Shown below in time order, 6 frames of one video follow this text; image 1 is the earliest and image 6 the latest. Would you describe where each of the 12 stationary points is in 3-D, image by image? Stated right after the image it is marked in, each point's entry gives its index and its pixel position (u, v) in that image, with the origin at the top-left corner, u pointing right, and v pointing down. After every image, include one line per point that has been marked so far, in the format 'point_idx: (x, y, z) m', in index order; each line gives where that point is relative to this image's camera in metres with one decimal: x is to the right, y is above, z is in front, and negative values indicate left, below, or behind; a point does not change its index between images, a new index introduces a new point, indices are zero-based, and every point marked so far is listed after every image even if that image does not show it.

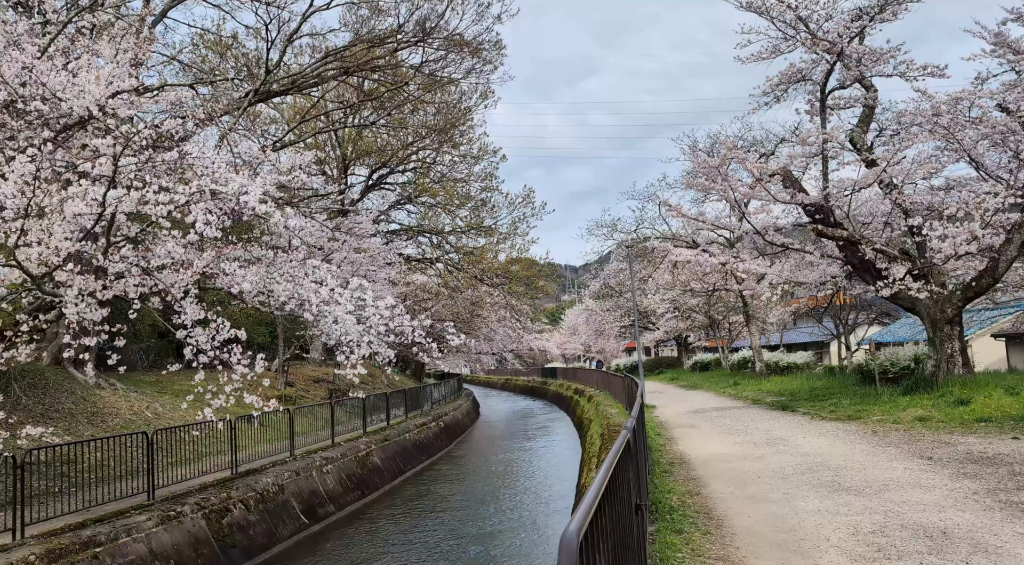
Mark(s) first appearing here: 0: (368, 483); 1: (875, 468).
0: (-2.7, -3.8, +14.4) m
1: (+3.8, -1.9, +8.0) m
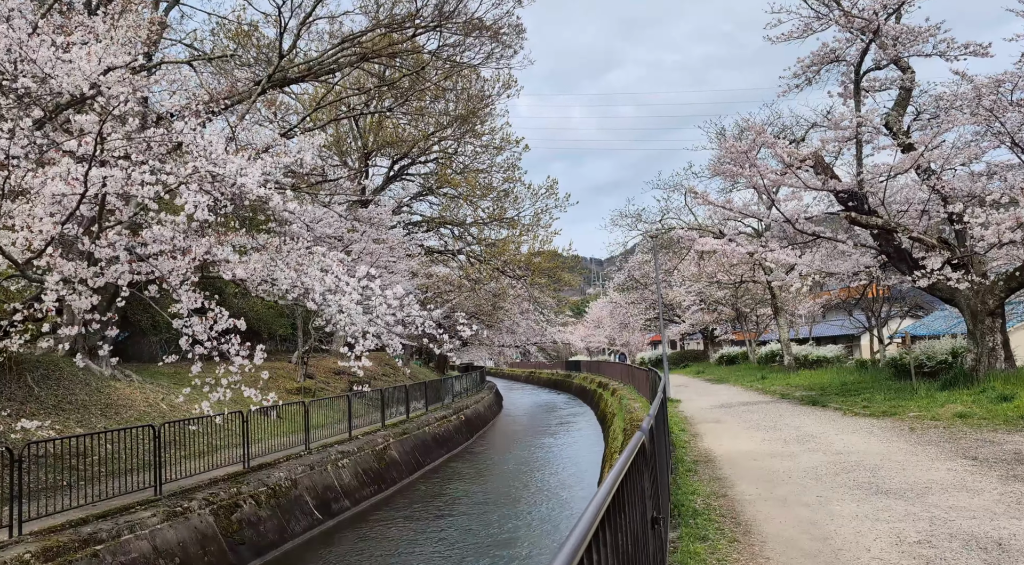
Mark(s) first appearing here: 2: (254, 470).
0: (-2.3, -3.6, +14.1) m
1: (+3.9, -1.8, +7.5) m
2: (-3.7, -2.7, +10.9) m
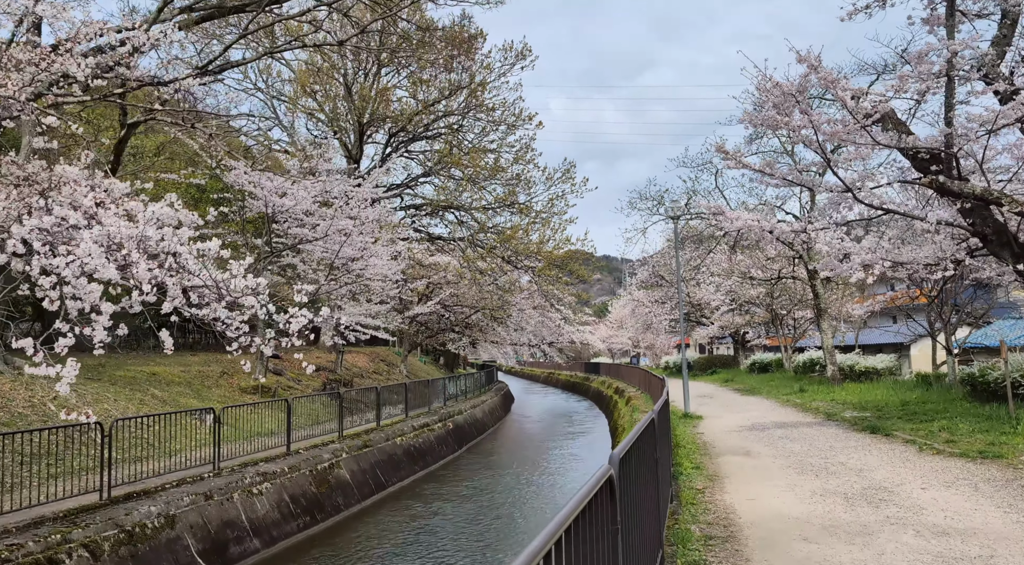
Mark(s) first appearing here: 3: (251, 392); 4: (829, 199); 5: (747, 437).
0: (-2.7, -3.3, +11.3) m
1: (+3.3, -1.7, +4.4) m
2: (-4.2, -2.3, +8.2) m
3: (-5.4, -2.3, +15.9) m
4: (+4.8, +1.3, +11.7) m
5: (+3.5, -2.3, +11.6) m
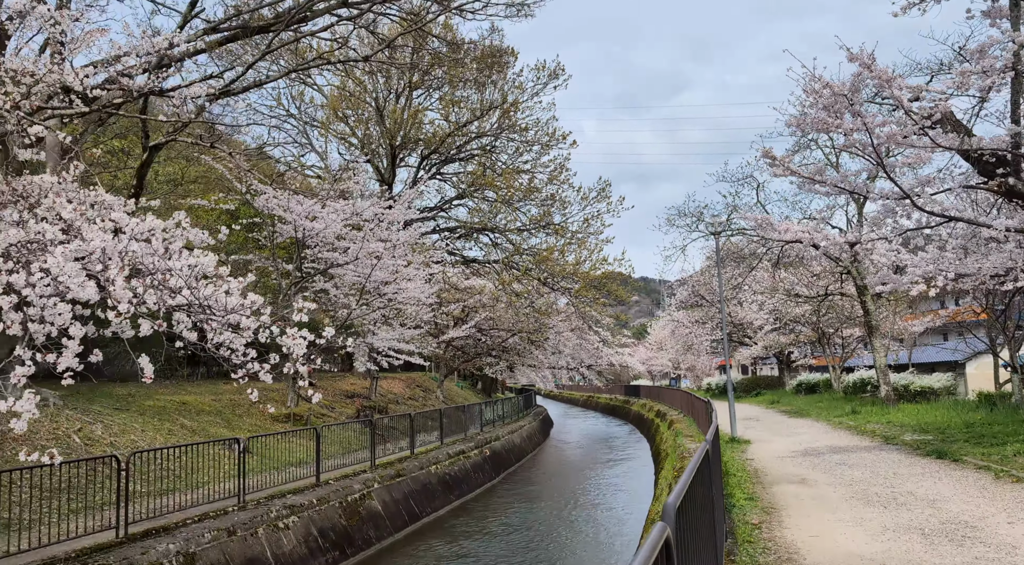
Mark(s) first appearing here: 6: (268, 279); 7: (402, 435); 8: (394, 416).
0: (-2.2, -3.6, +10.8) m
1: (+3.5, -1.7, +3.7) m
2: (-3.8, -2.6, +7.8) m
3: (-4.6, -2.8, +15.6) m
4: (+5.2, +1.1, +11.0) m
5: (+4.1, -2.5, +10.9) m
6: (-5.4, +0.1, +16.9) m
7: (-2.1, -2.9, +14.6) m
8: (-2.2, -2.5, +14.2) m
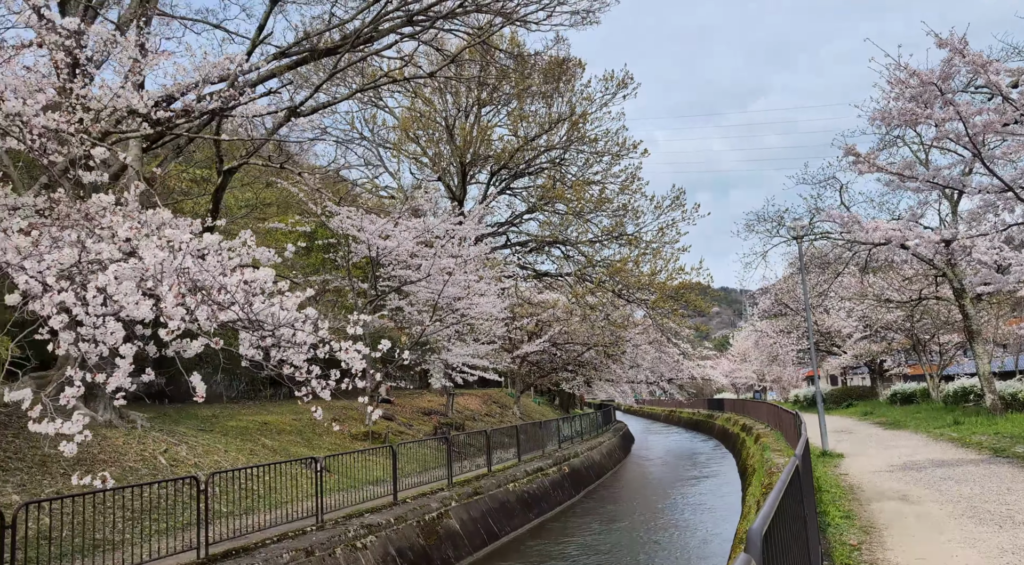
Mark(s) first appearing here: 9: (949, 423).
0: (-1.1, -3.8, +10.7) m
1: (+3.8, -1.6, +3.1) m
2: (-3.0, -2.8, +7.8) m
3: (-3.1, -3.2, +15.7) m
4: (+6.2, +1.0, +10.2) m
5: (+5.1, -2.6, +10.1) m
6: (-3.7, -0.4, +17.1) m
7: (-0.7, -3.2, +14.4) m
8: (-0.8, -2.7, +14.1) m
9: (+10.7, -3.4, +18.9) m
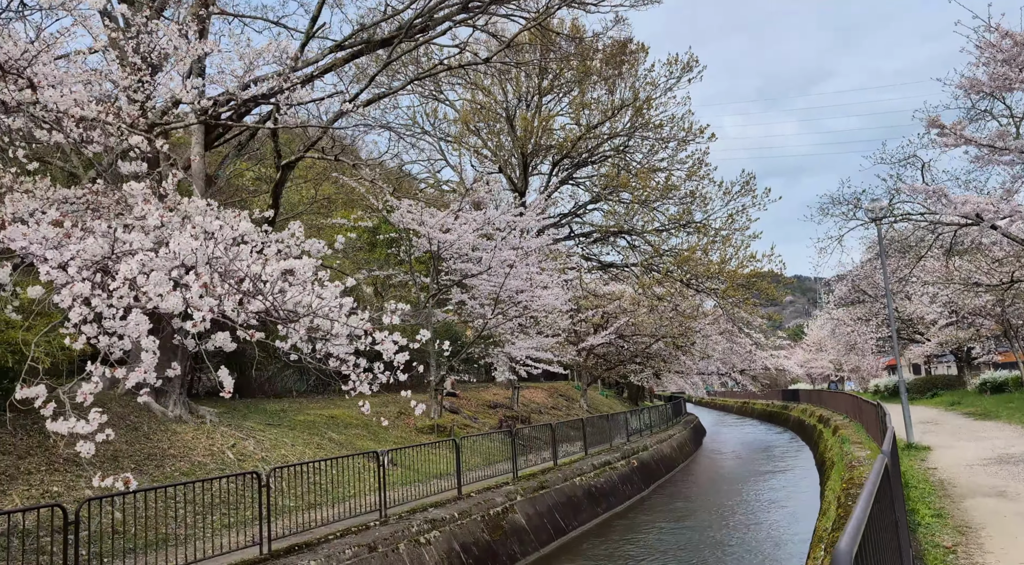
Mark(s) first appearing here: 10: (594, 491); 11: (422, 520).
0: (-0.2, -3.7, +10.5) m
1: (+4.0, -1.5, +2.5) m
2: (-2.4, -2.8, +7.8) m
3: (-1.7, -3.0, +15.7) m
4: (+6.9, +1.3, +9.4) m
5: (+5.9, -2.3, +9.4) m
6: (-2.3, -0.2, +17.1) m
7: (+0.5, -3.0, +14.2) m
8: (+0.4, -2.6, +13.8) m
9: (+12.2, -3.0, +17.6) m
10: (+1.5, -3.9, +14.4) m
11: (-1.1, -2.9, +9.5) m
